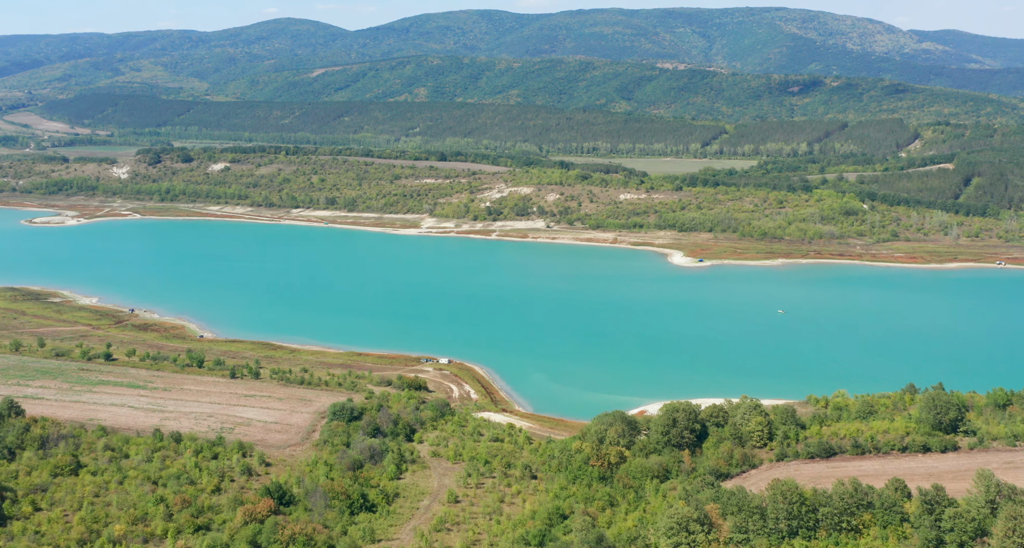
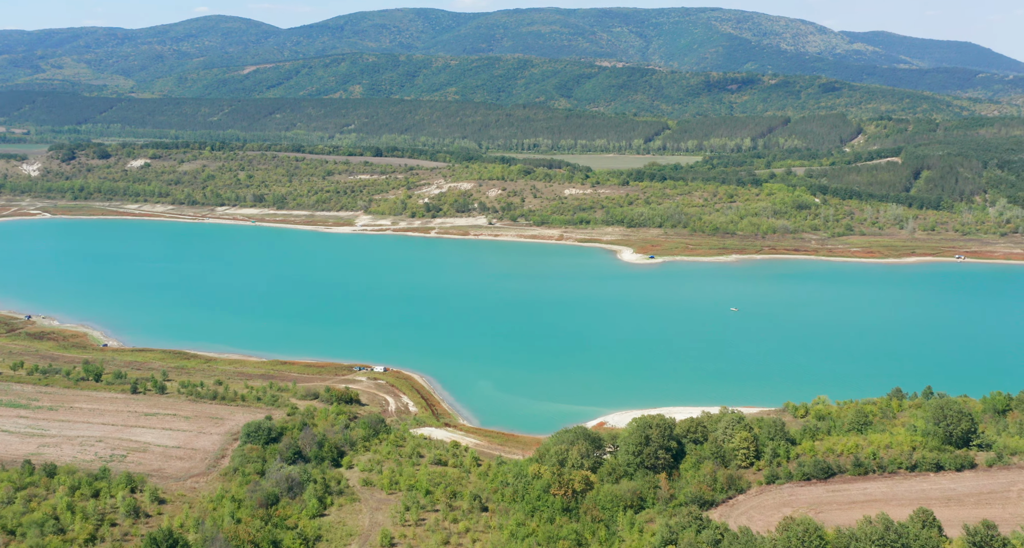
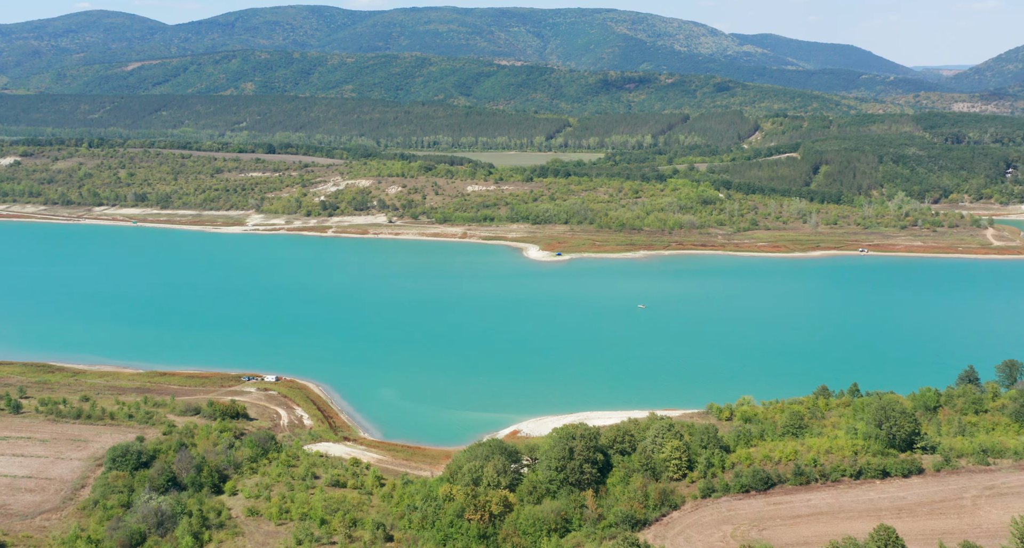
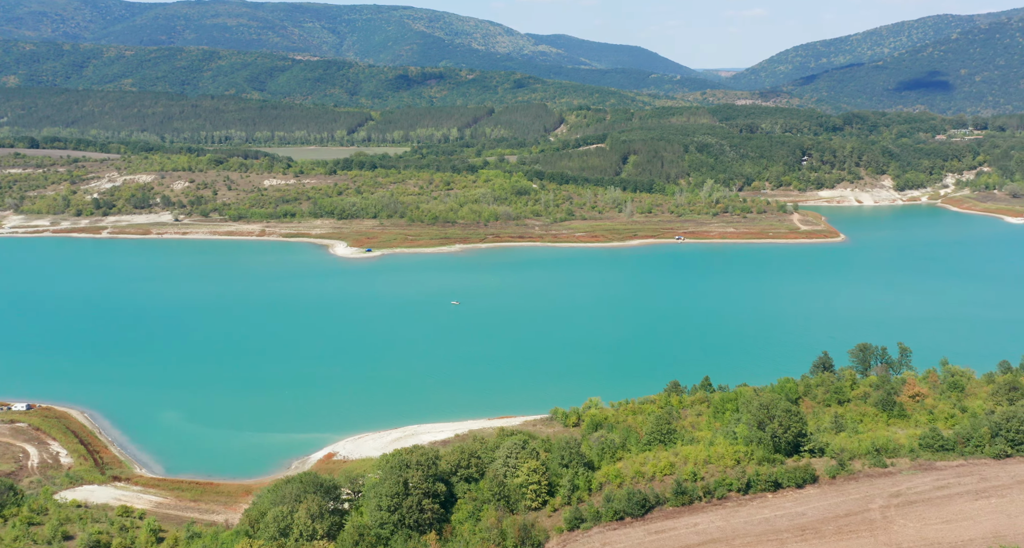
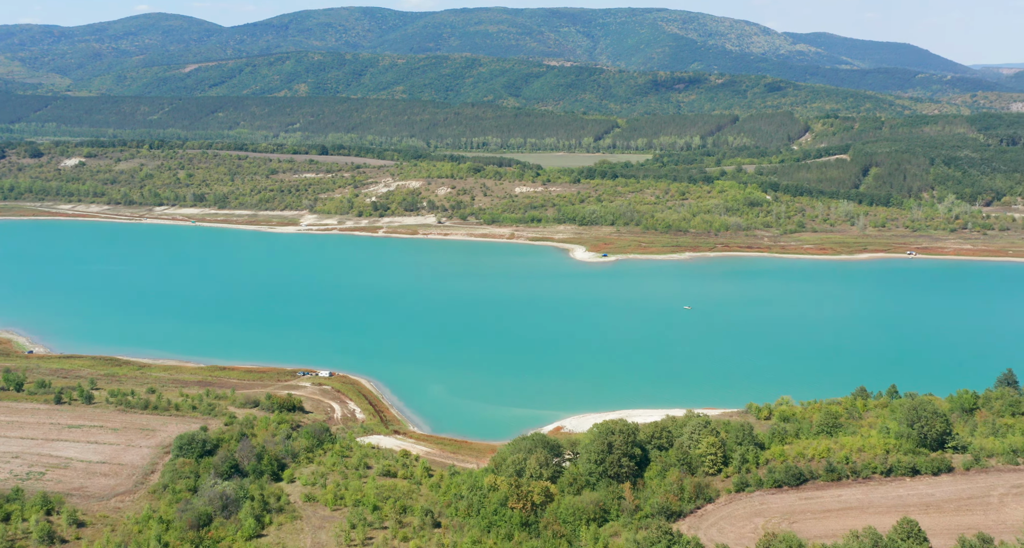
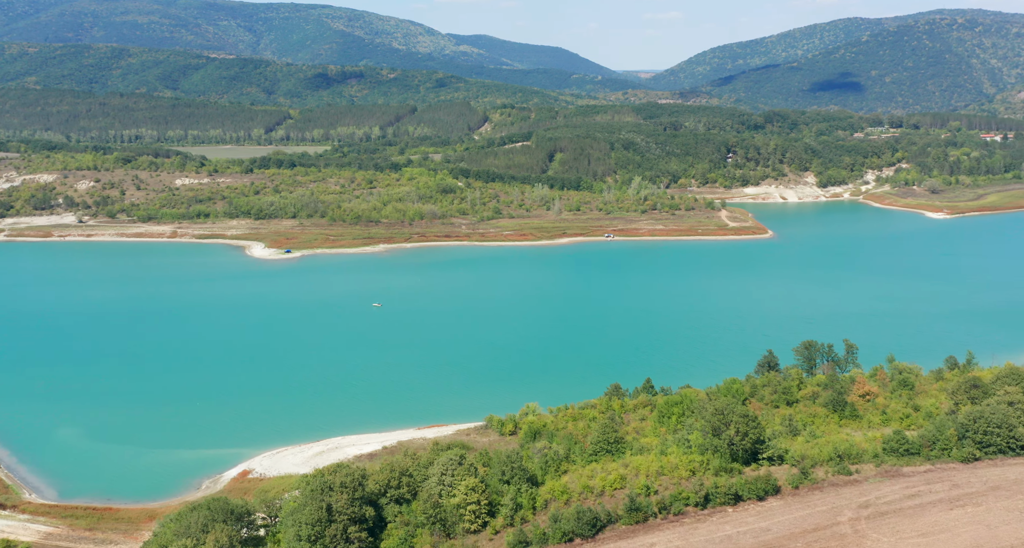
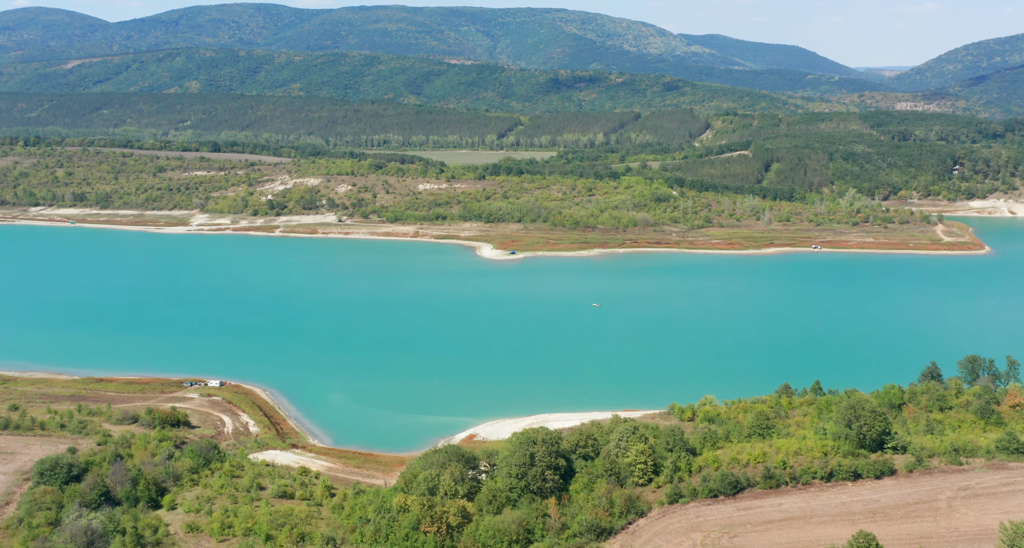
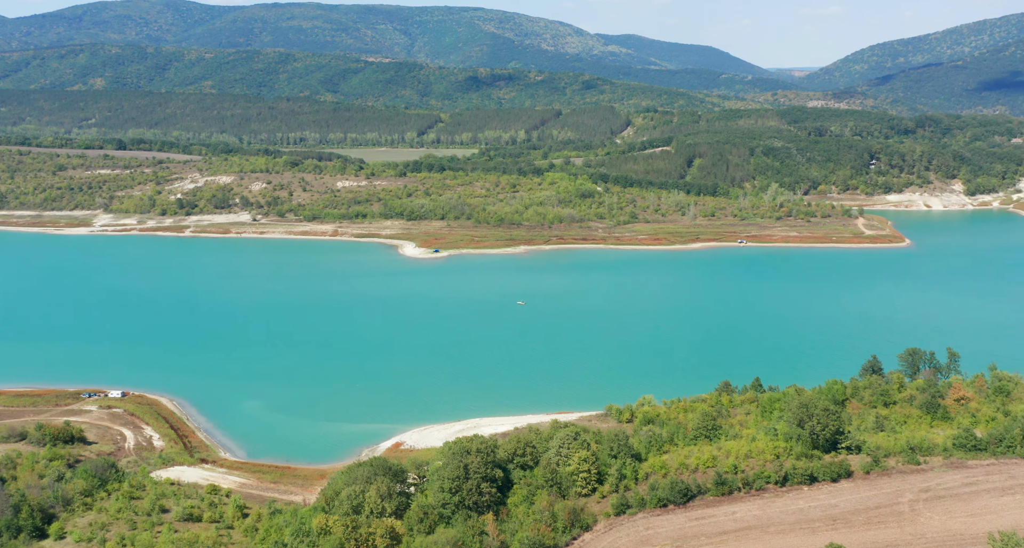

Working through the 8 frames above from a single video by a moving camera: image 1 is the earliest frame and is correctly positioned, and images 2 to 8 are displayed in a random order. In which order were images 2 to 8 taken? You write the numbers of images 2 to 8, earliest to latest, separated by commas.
2, 5, 3, 7, 8, 4, 6
